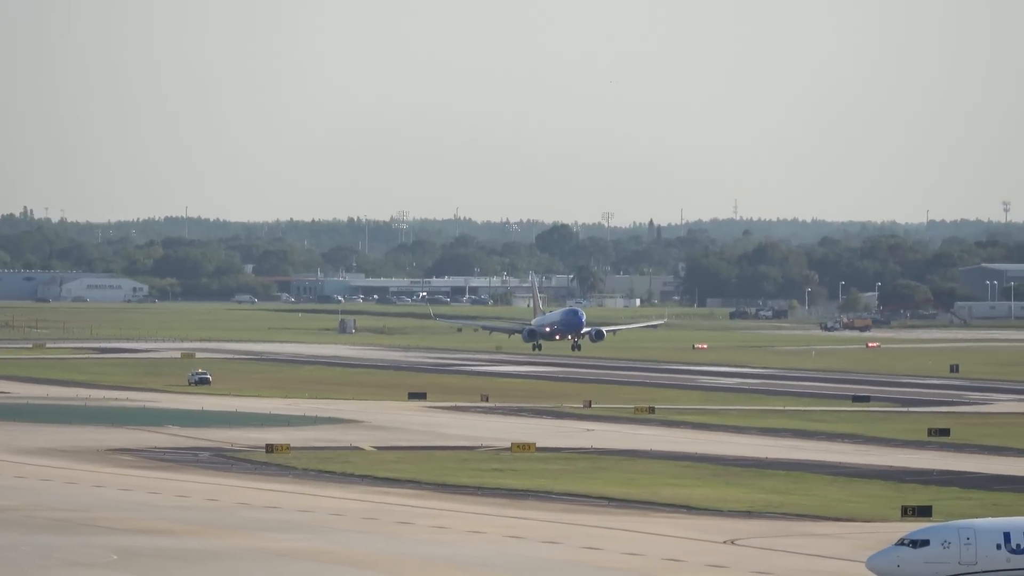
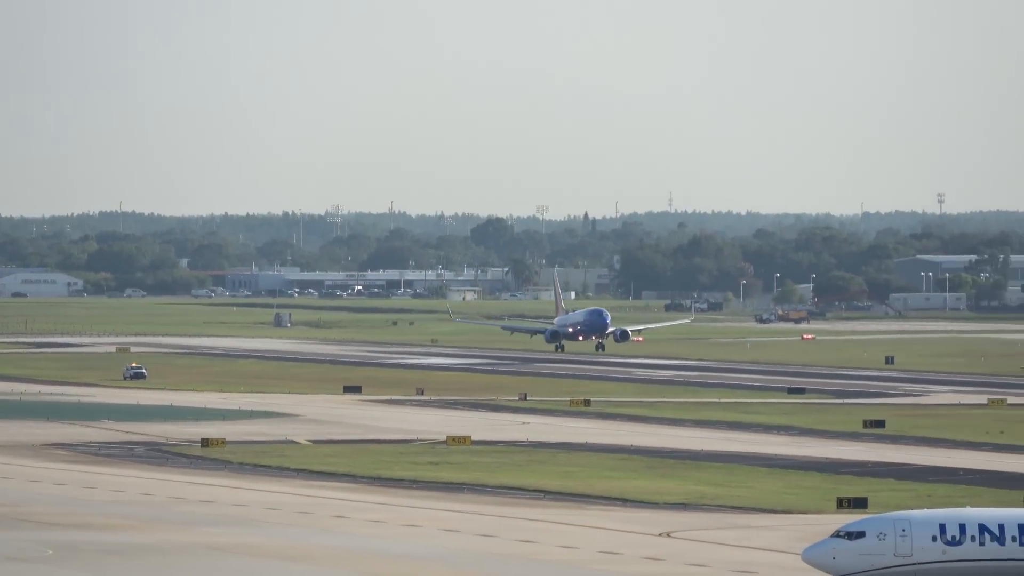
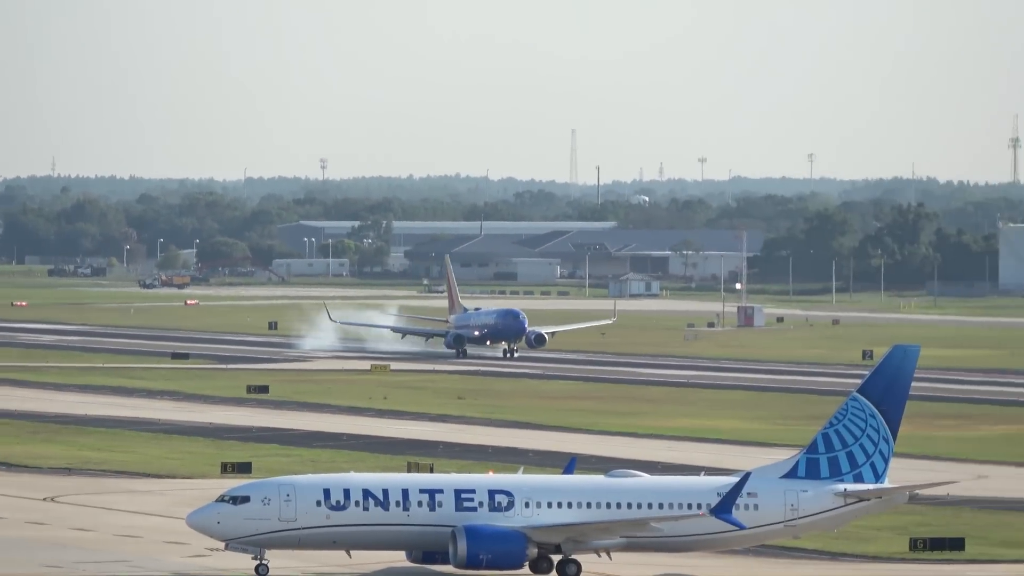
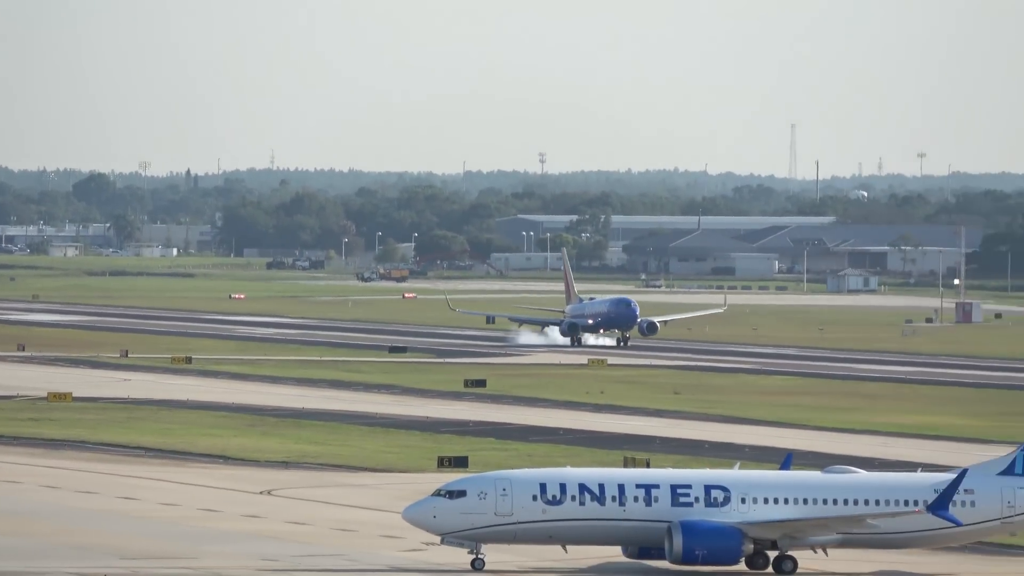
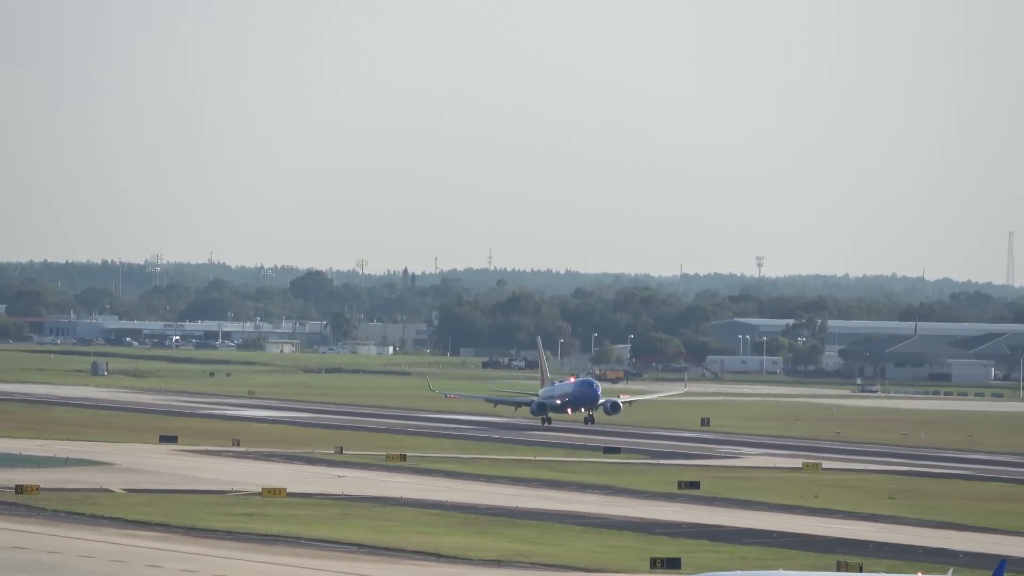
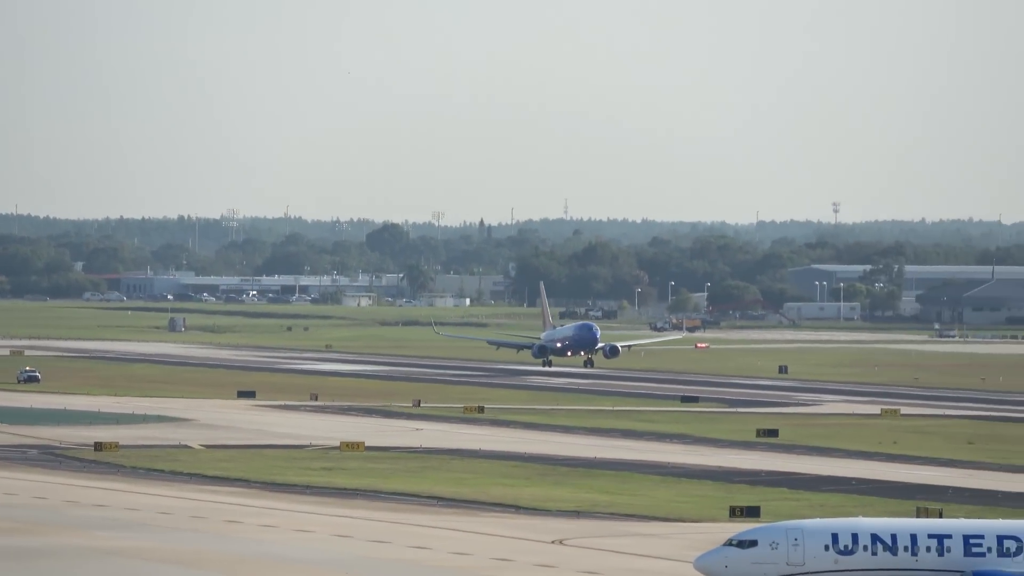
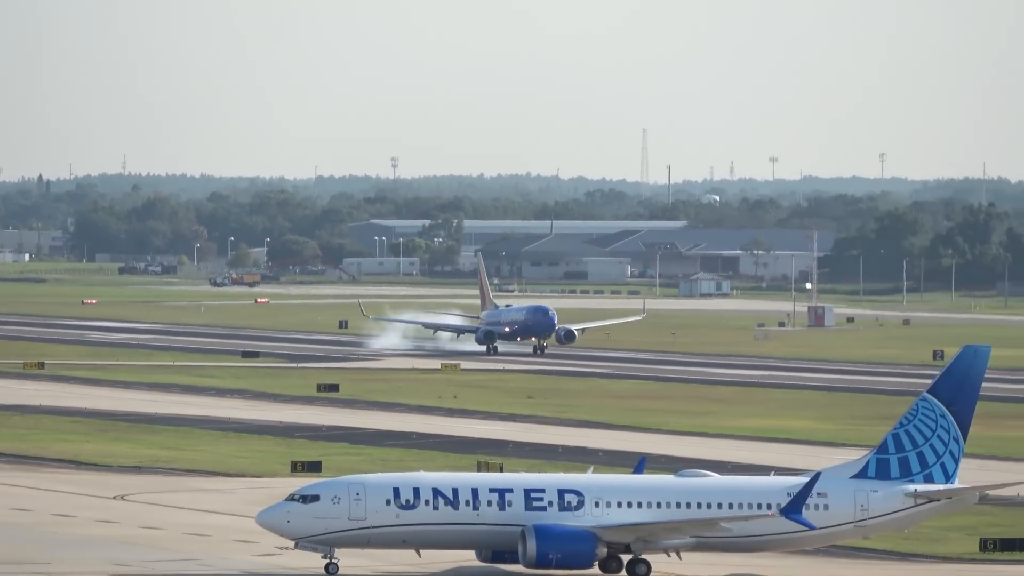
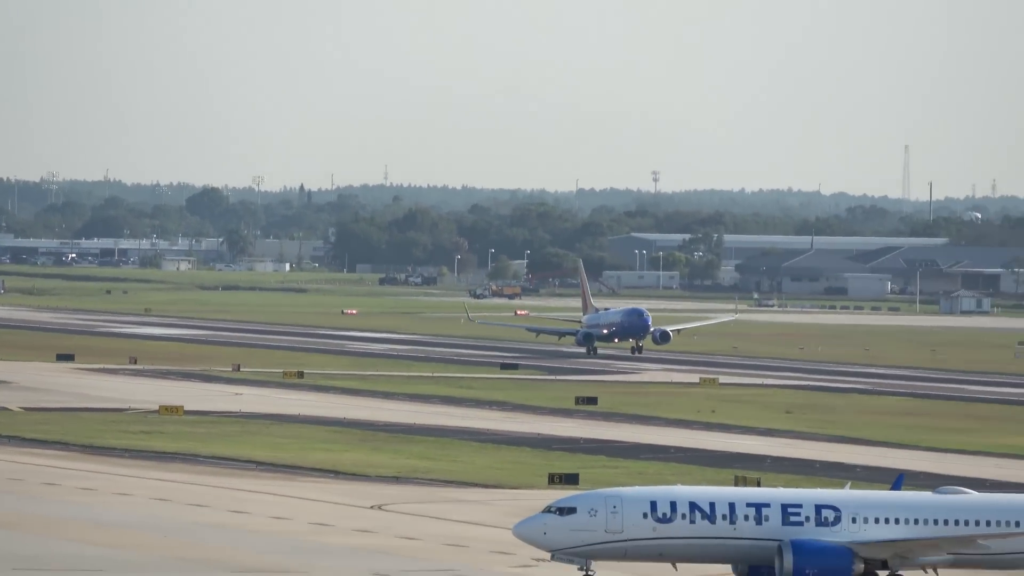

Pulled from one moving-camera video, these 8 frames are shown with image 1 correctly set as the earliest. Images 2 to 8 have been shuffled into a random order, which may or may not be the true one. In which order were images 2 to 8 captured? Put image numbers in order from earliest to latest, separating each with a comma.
2, 6, 5, 8, 4, 7, 3
